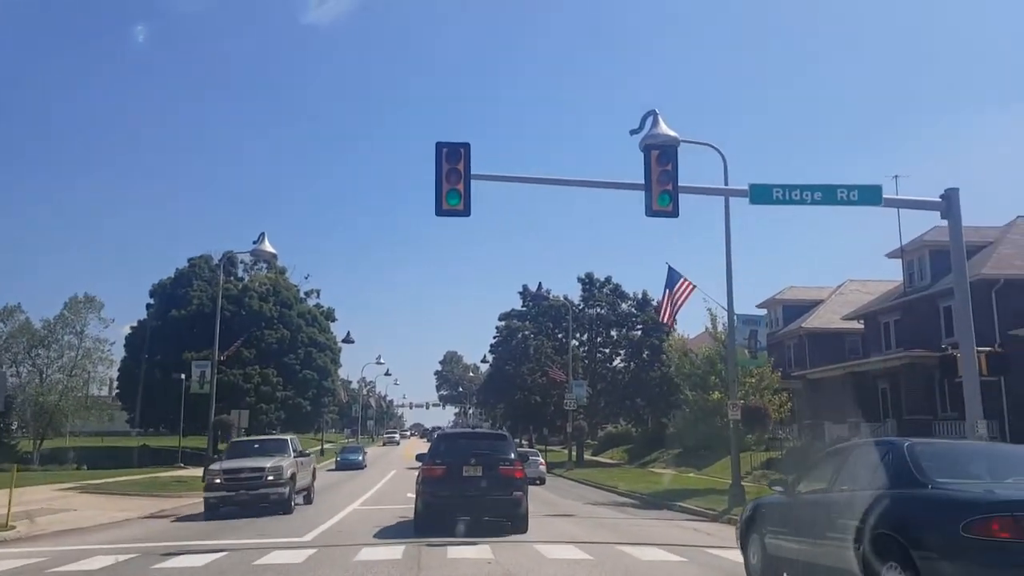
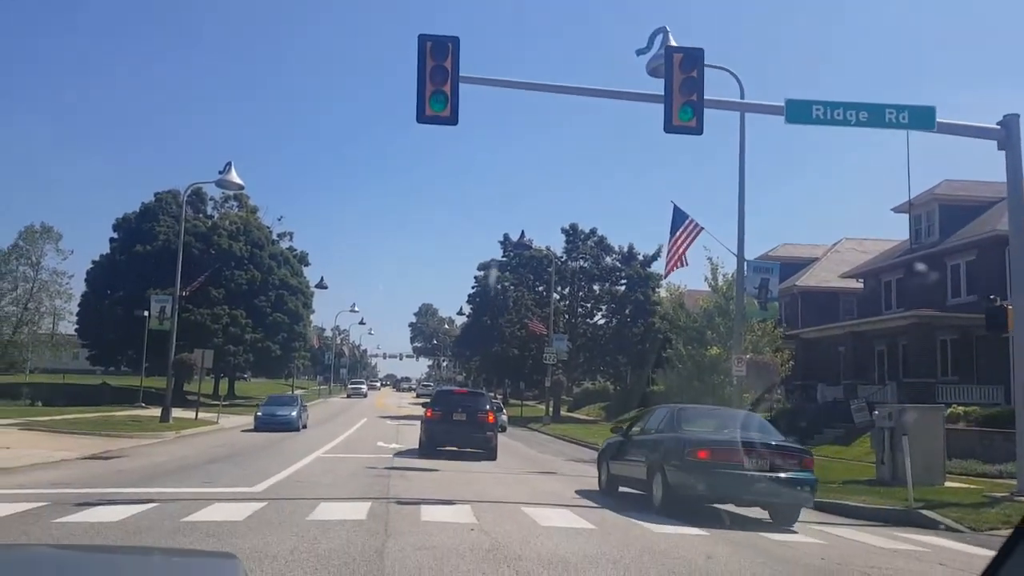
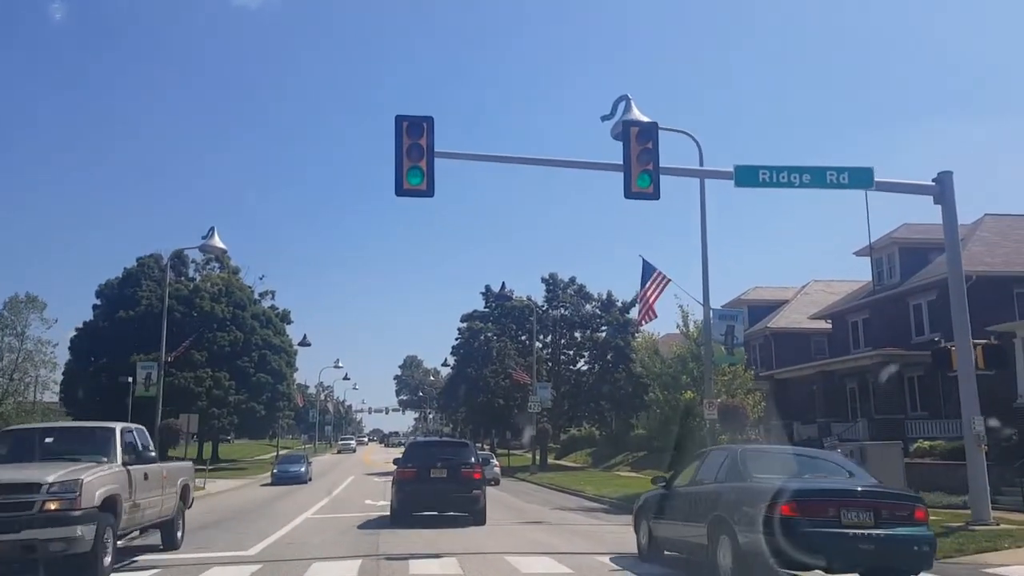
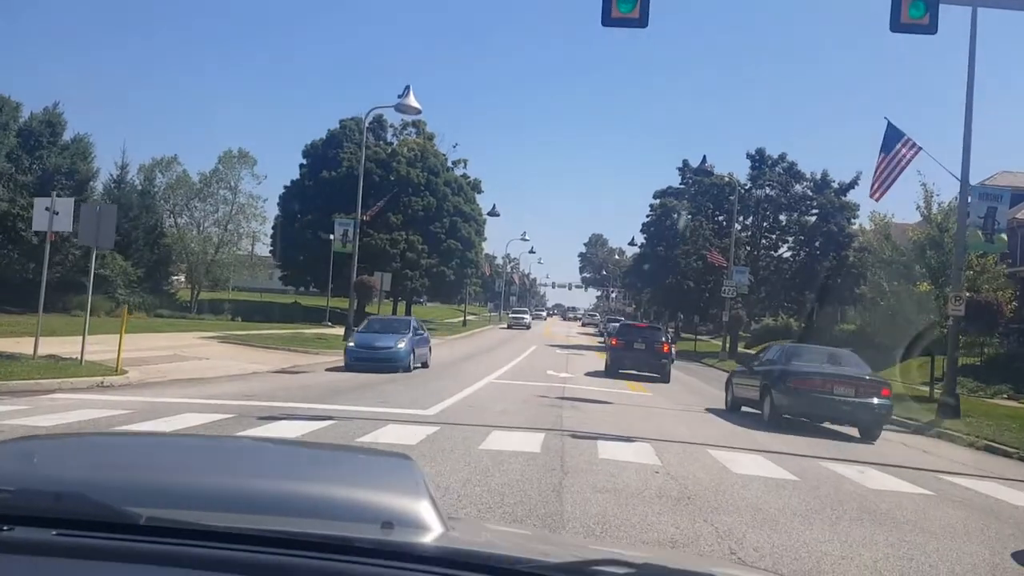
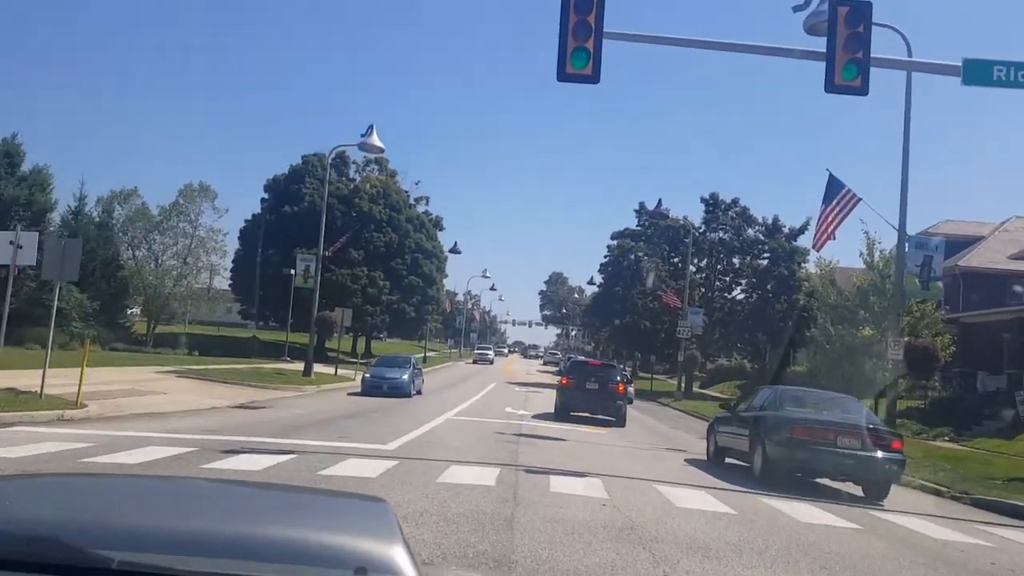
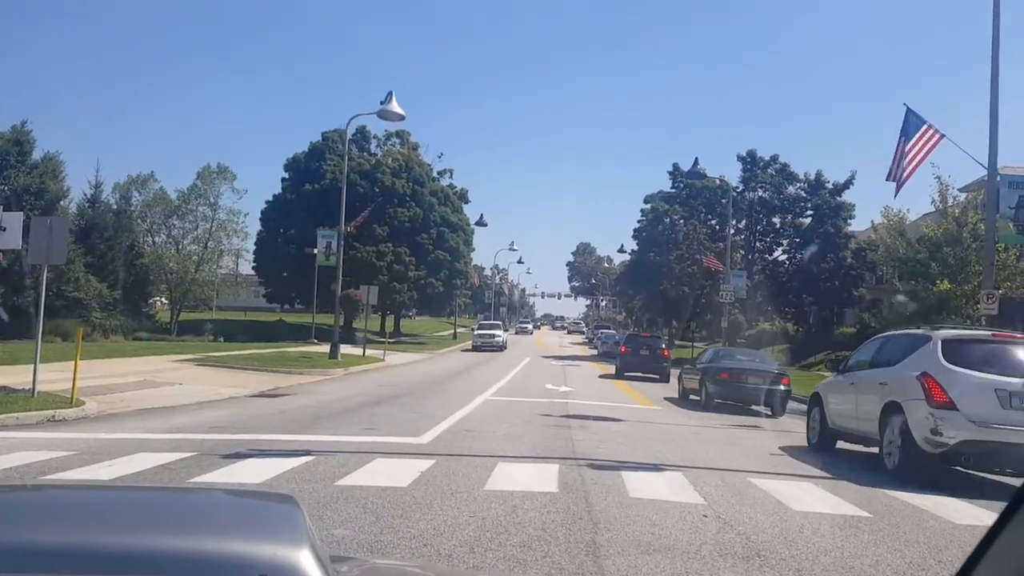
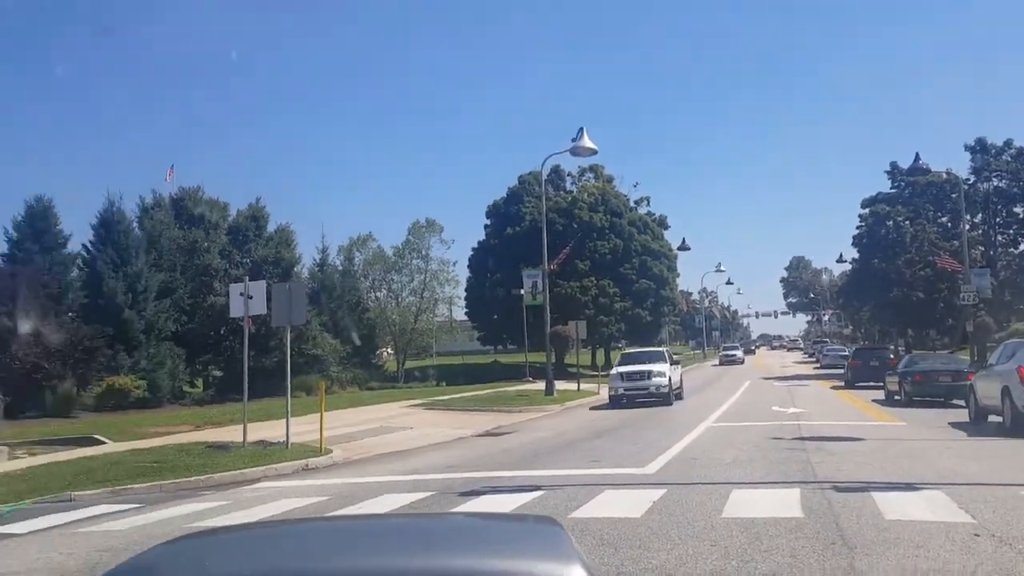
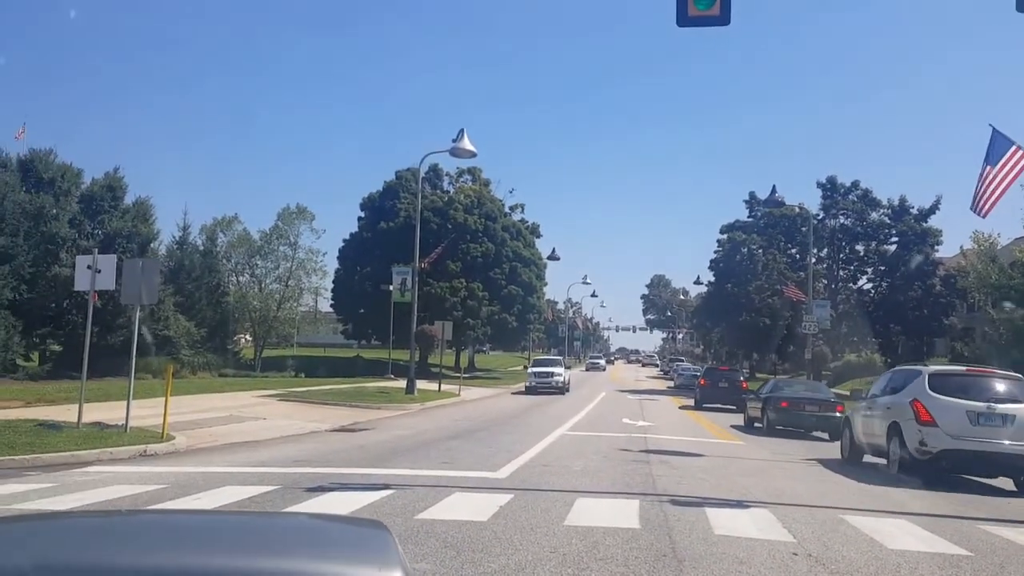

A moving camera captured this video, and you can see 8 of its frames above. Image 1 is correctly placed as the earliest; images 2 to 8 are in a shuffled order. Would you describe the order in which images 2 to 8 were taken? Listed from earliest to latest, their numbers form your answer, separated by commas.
3, 2, 5, 4, 6, 8, 7
